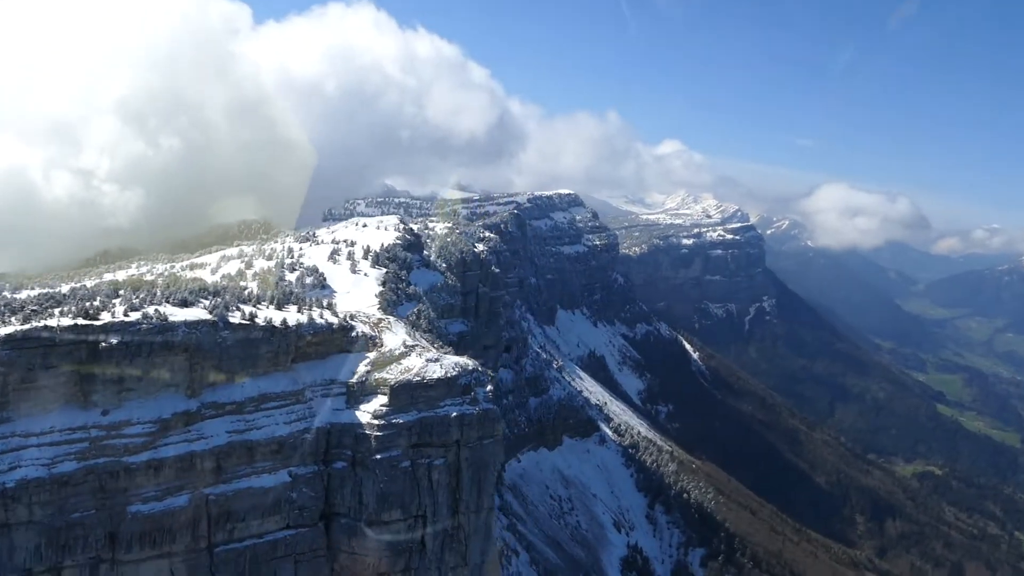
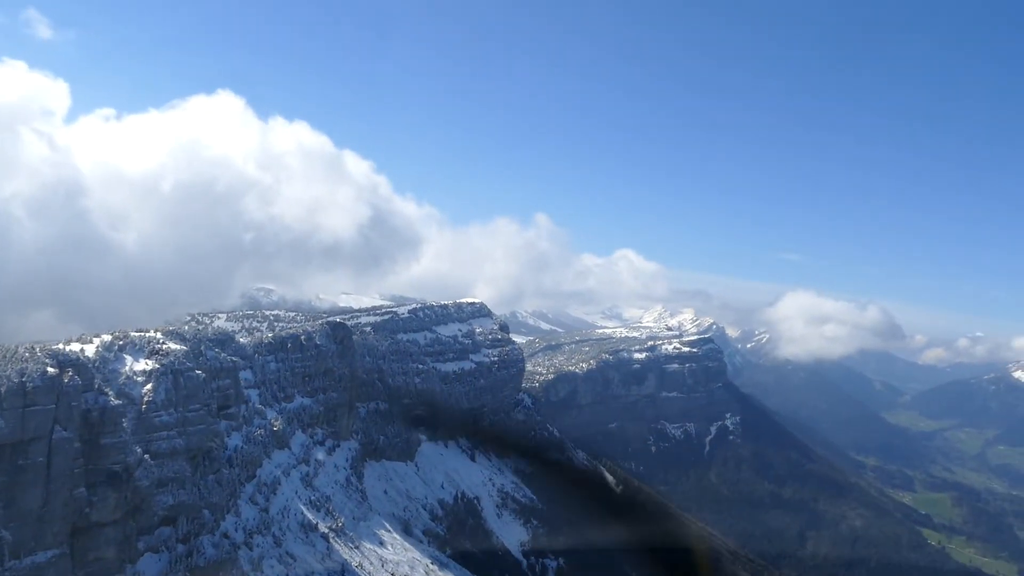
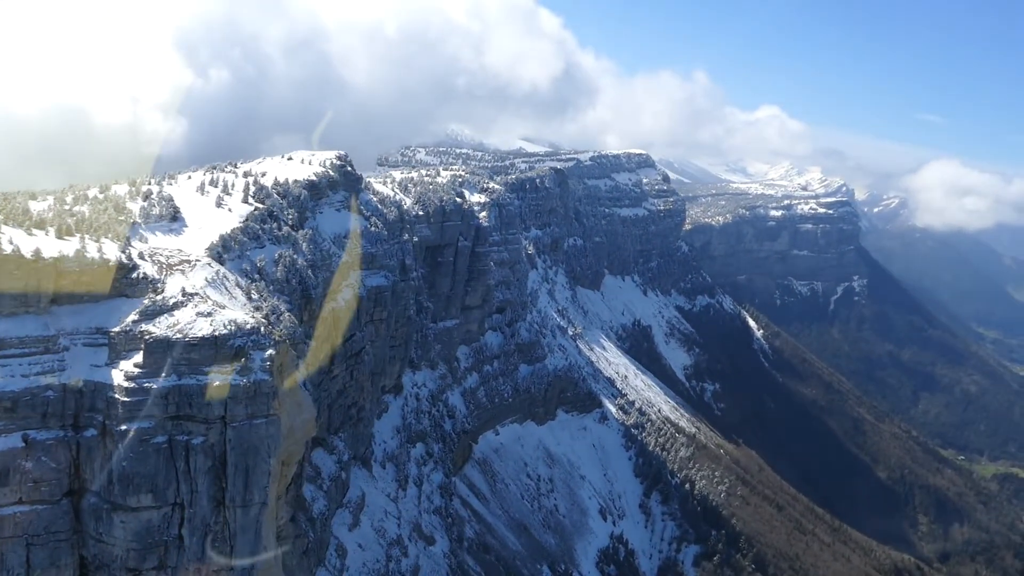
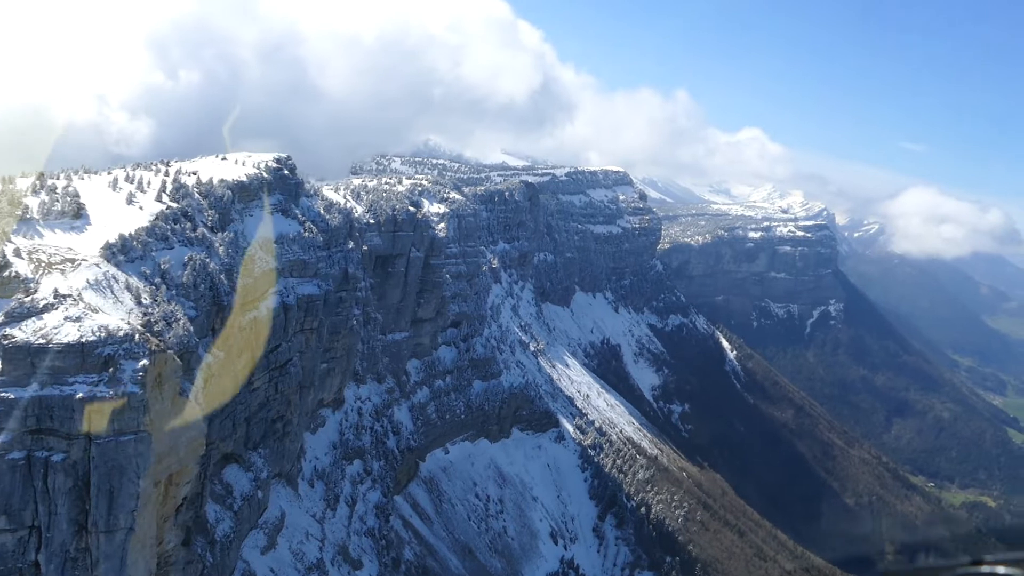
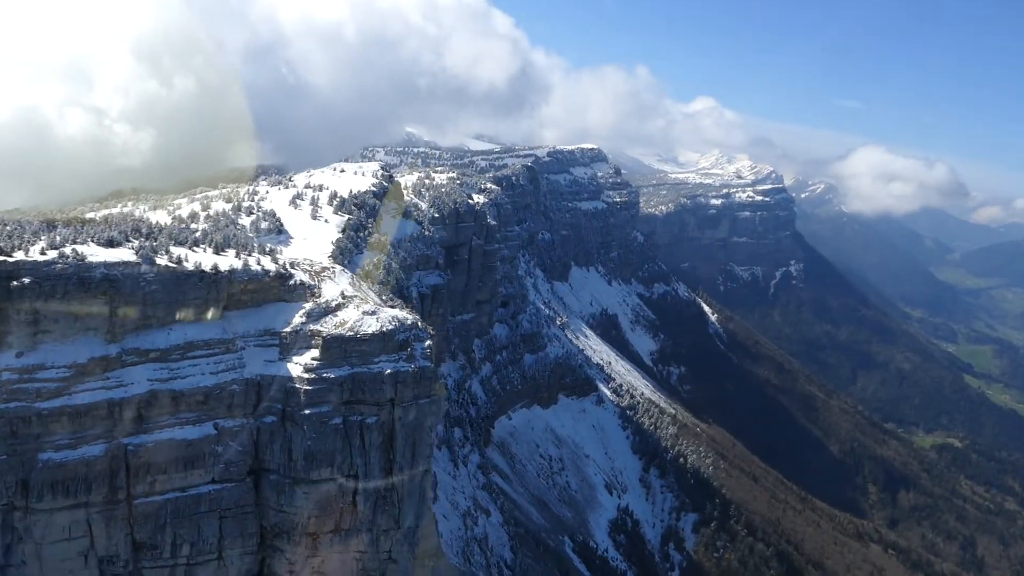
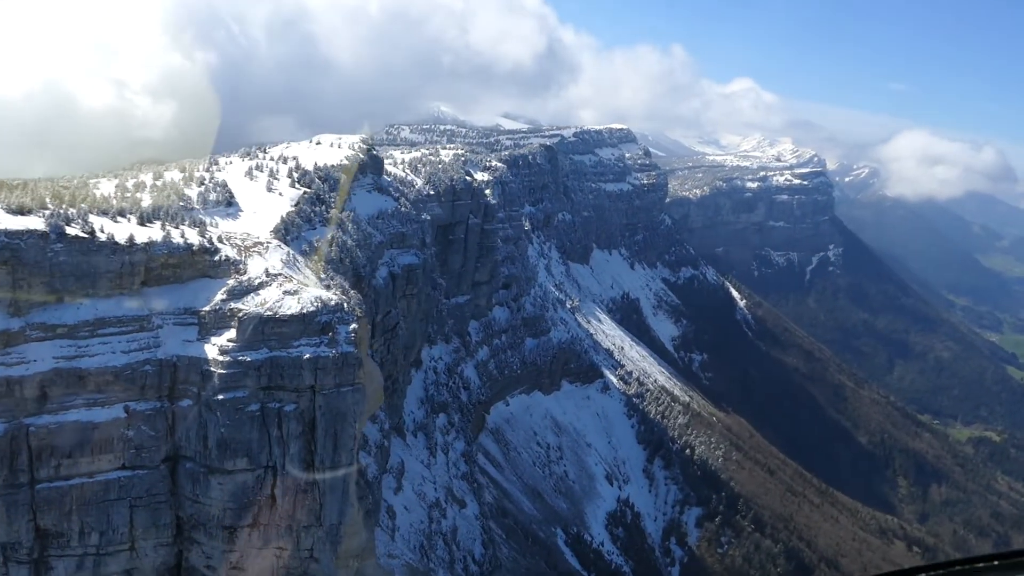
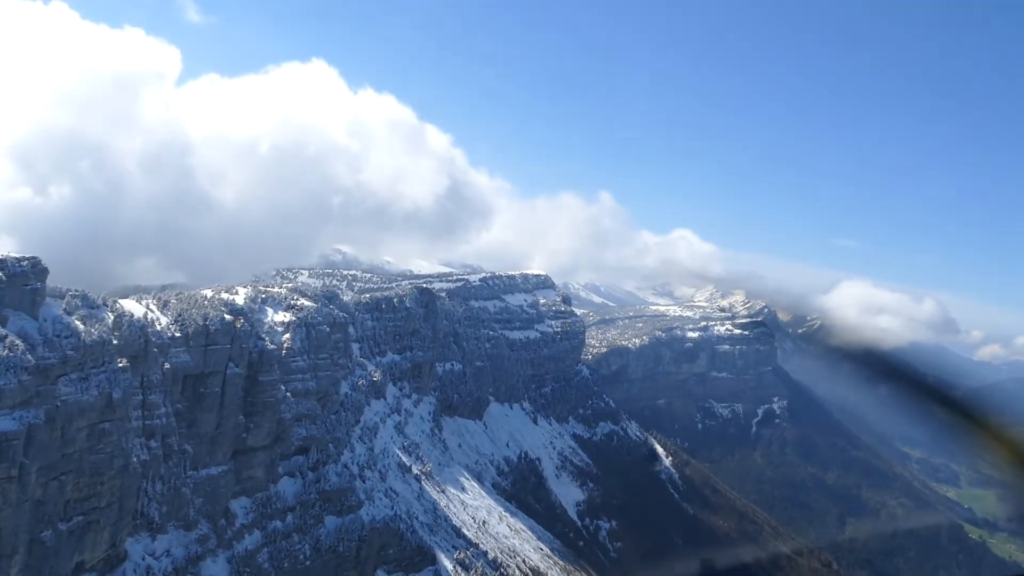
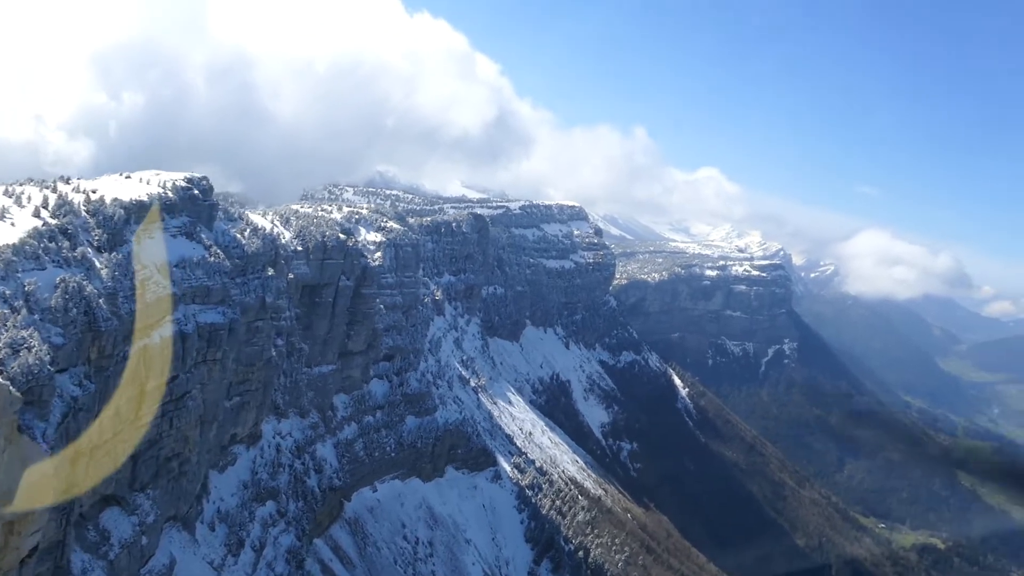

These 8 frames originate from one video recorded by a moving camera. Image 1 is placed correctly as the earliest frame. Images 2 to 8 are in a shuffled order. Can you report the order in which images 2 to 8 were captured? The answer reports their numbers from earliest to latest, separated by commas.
5, 6, 3, 4, 8, 7, 2
